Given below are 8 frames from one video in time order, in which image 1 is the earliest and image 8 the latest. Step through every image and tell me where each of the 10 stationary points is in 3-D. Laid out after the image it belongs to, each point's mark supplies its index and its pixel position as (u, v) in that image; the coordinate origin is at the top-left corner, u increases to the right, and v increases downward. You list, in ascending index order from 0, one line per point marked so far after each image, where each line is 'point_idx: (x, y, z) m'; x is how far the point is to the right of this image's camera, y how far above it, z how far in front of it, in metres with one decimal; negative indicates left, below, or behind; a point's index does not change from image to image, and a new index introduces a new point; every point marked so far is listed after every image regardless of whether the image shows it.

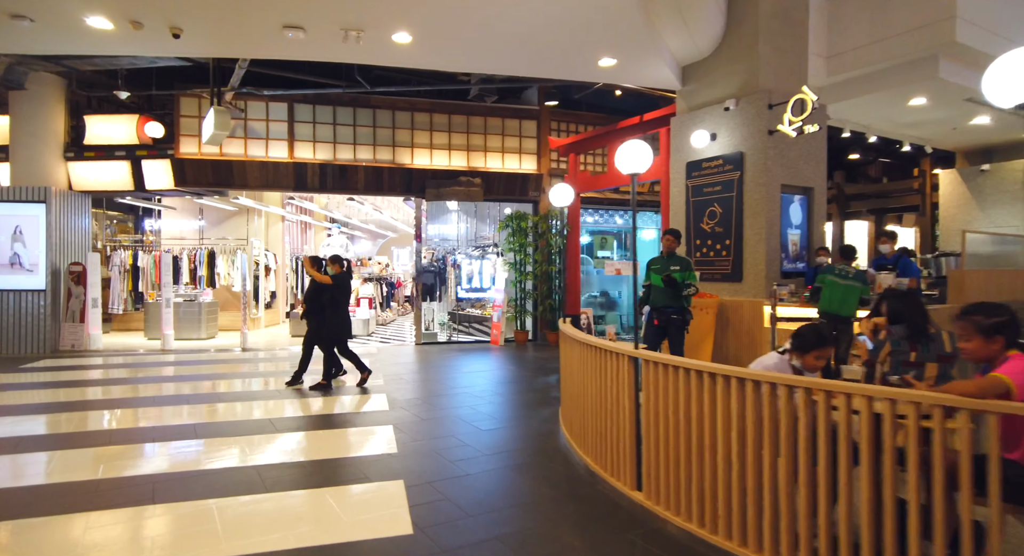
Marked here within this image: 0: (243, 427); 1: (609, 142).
0: (-2.3, -1.3, +4.6) m
1: (+1.5, +2.1, +8.3) m
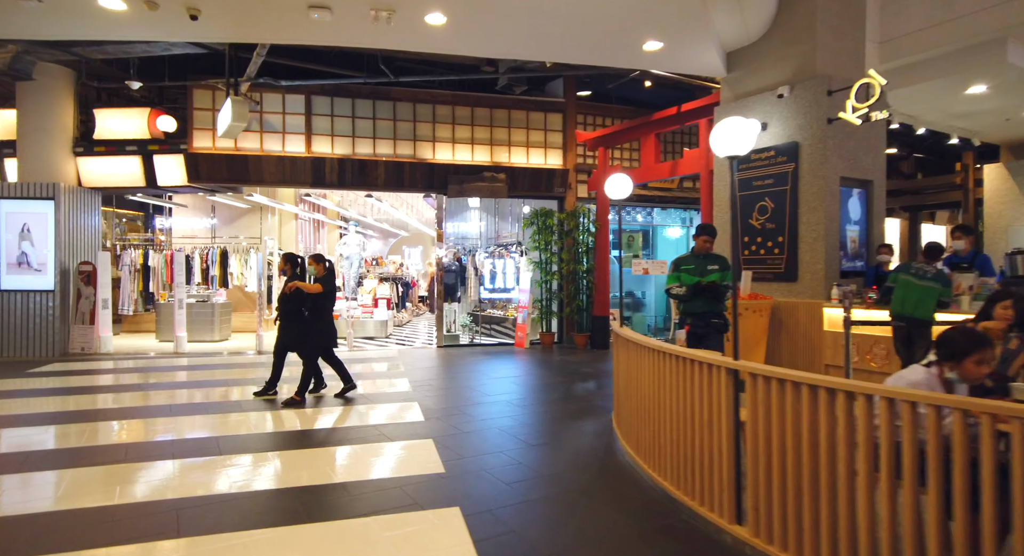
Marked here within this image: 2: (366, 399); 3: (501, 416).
0: (-1.9, -1.3, +4.2) m
1: (+1.9, +2.1, +7.9) m
2: (-1.5, -1.3, +5.6) m
3: (-0.1, -1.2, +4.9) m
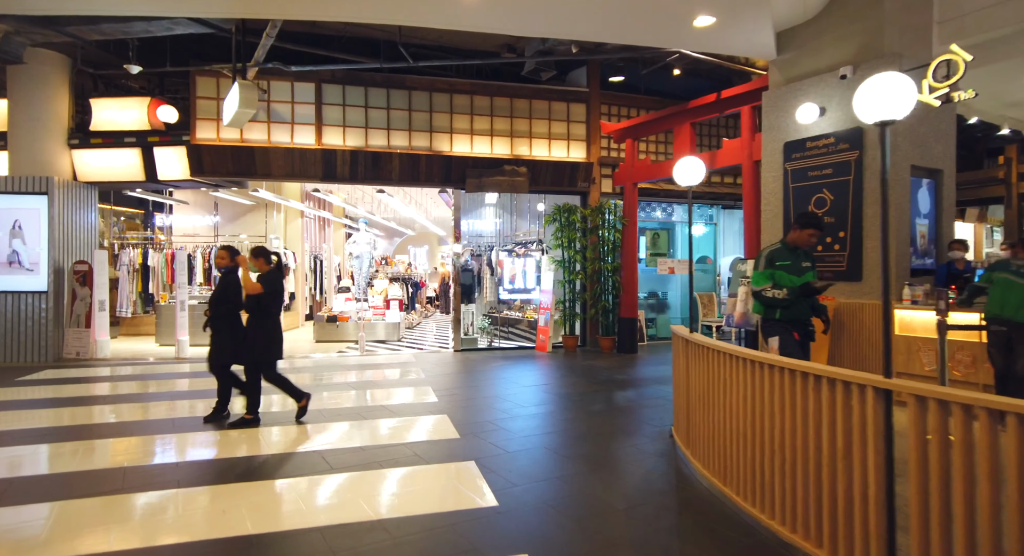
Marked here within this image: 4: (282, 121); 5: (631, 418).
0: (-1.6, -1.2, +3.7) m
1: (+2.2, +2.1, +7.4) m
2: (-1.2, -1.2, +5.1) m
3: (+0.2, -1.2, +4.4) m
4: (-3.3, +2.2, +7.7) m
5: (+1.0, -1.2, +4.7) m
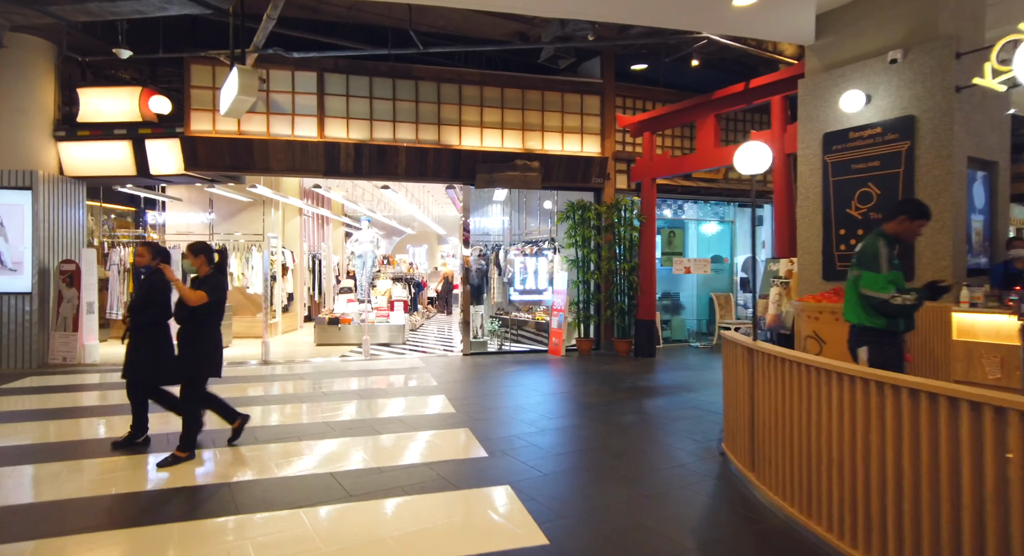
0: (-1.3, -1.3, +3.3) m
1: (+2.4, +2.1, +7.0) m
2: (-1.0, -1.3, +4.7) m
3: (+0.4, -1.2, +4.0) m
4: (-3.1, +2.2, +7.2) m
5: (+1.2, -1.2, +4.3) m
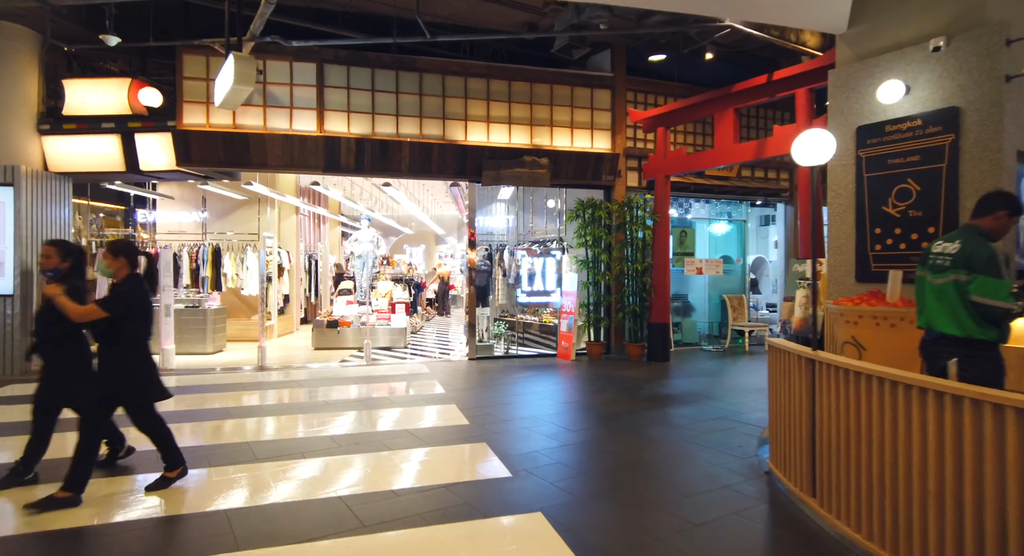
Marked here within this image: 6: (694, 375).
0: (-1.2, -1.3, +3.0) m
1: (+2.5, +2.1, +6.7) m
2: (-0.8, -1.3, +4.4) m
3: (+0.6, -1.2, +3.7) m
4: (-3.0, +2.2, +6.9) m
5: (+1.4, -1.2, +4.0) m
6: (+2.3, -1.2, +6.9) m
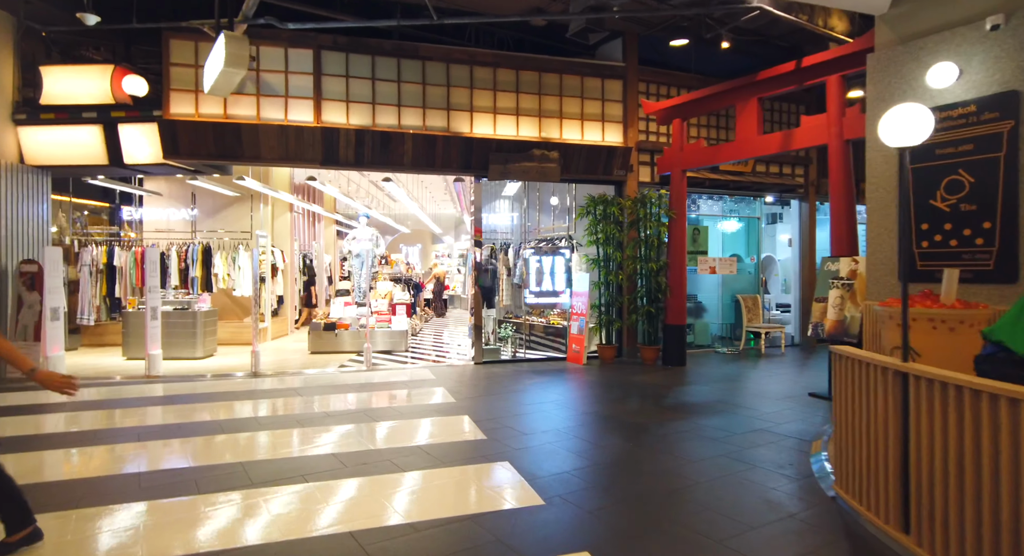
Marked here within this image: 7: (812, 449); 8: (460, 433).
0: (-1.0, -1.3, +2.5) m
1: (+2.7, +2.1, +6.3) m
2: (-0.7, -1.3, +4.0) m
3: (+0.8, -1.2, +3.3) m
4: (-2.8, +2.2, +6.5) m
5: (+1.6, -1.2, +3.6) m
6: (+2.4, -1.2, +6.6) m
7: (+2.1, -1.2, +3.8) m
8: (-0.4, -1.2, +4.3) m
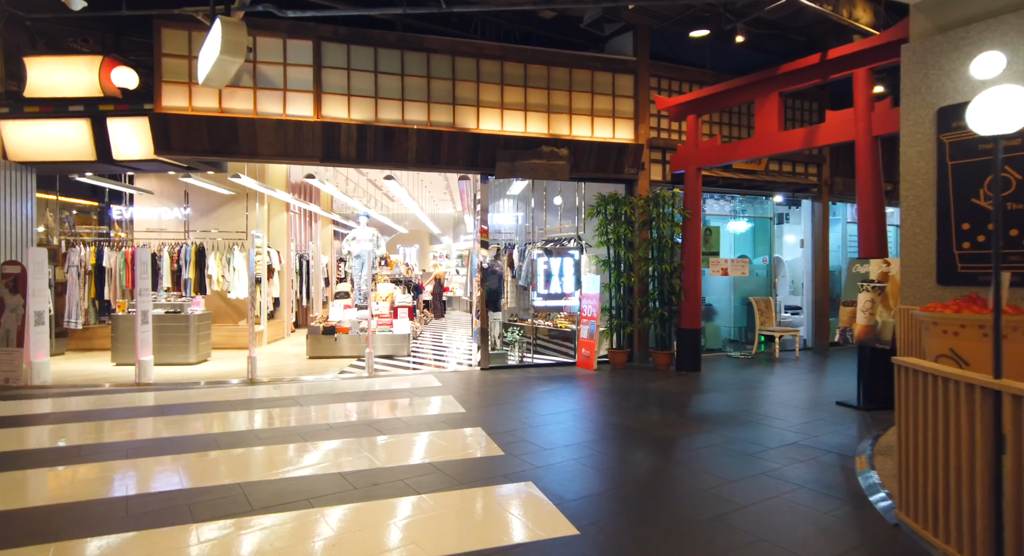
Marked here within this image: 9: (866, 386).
0: (-0.9, -1.3, +2.3) m
1: (+2.8, +2.1, +6.1) m
2: (-0.5, -1.3, +3.7) m
3: (+0.9, -1.3, +3.1) m
4: (-2.7, +2.2, +6.2) m
5: (+1.7, -1.2, +3.3) m
6: (+2.6, -1.3, +6.3) m
7: (+2.3, -1.2, +3.6) m
8: (-0.3, -1.3, +4.0) m
9: (+3.3, -1.0, +5.0) m
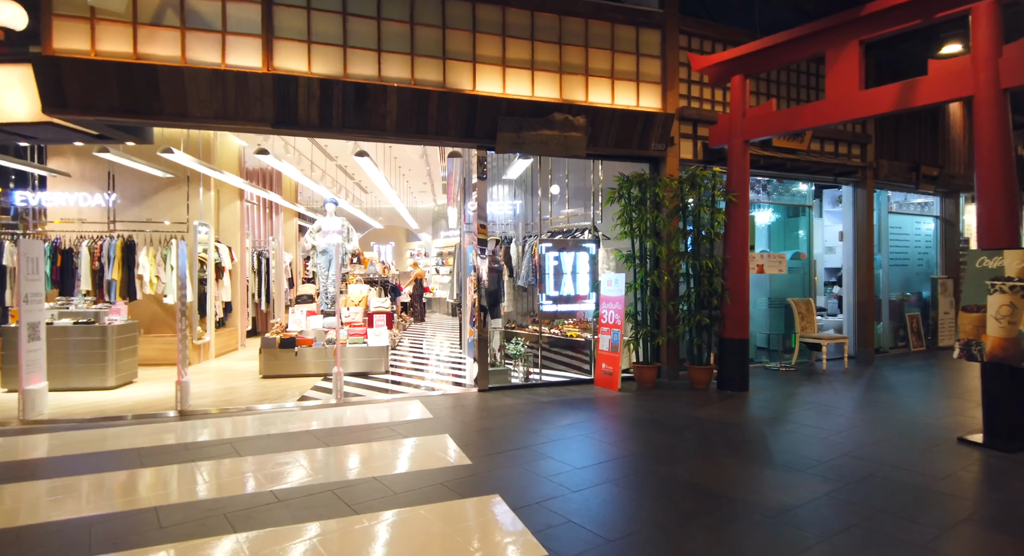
0: (-0.6, -1.3, +0.9) m
1: (+2.8, +2.1, +4.9) m
2: (-0.3, -1.3, +2.3) m
3: (+1.1, -1.2, +1.7) m
4: (-2.7, +2.2, +4.7) m
5: (+1.9, -1.2, +2.1) m
6: (+2.6, -1.2, +5.1) m
7: (+2.5, -1.2, +2.3) m
8: (-0.1, -1.3, +2.6) m
9: (+3.4, -1.0, +3.8) m
